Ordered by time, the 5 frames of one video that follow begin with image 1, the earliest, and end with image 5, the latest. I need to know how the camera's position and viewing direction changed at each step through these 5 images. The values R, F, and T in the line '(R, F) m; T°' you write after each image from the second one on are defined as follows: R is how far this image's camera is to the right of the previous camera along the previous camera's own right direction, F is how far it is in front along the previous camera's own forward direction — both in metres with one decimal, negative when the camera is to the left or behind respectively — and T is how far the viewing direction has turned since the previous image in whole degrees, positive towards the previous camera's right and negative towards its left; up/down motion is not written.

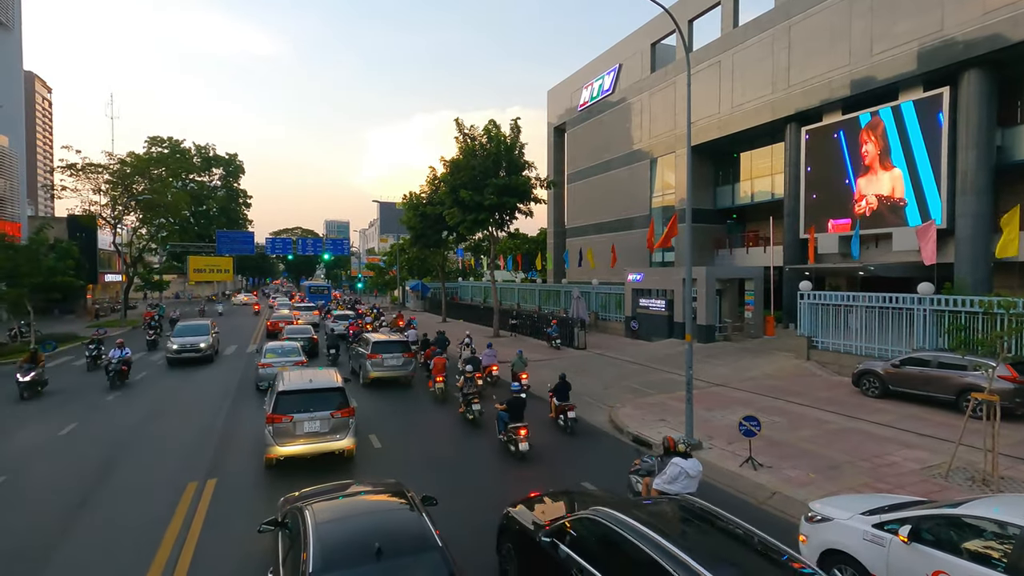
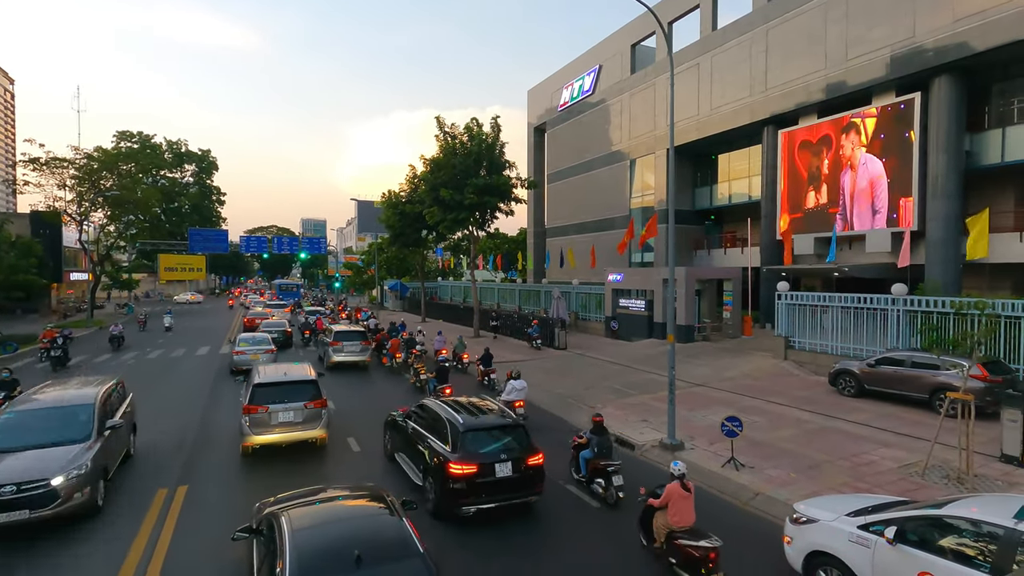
(-0.1, +0.1) m; +2°
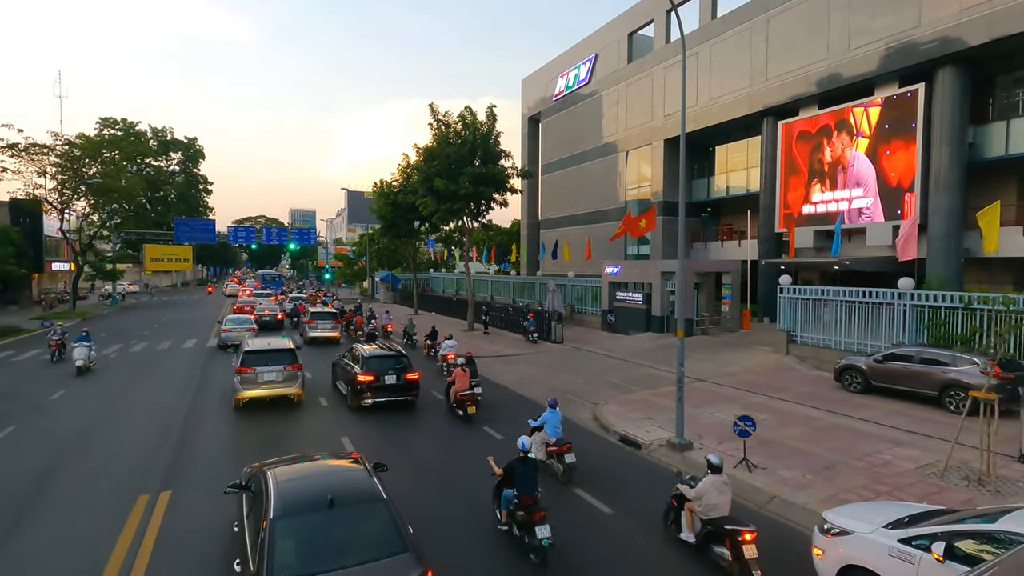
(-0.2, +0.5) m; +1°
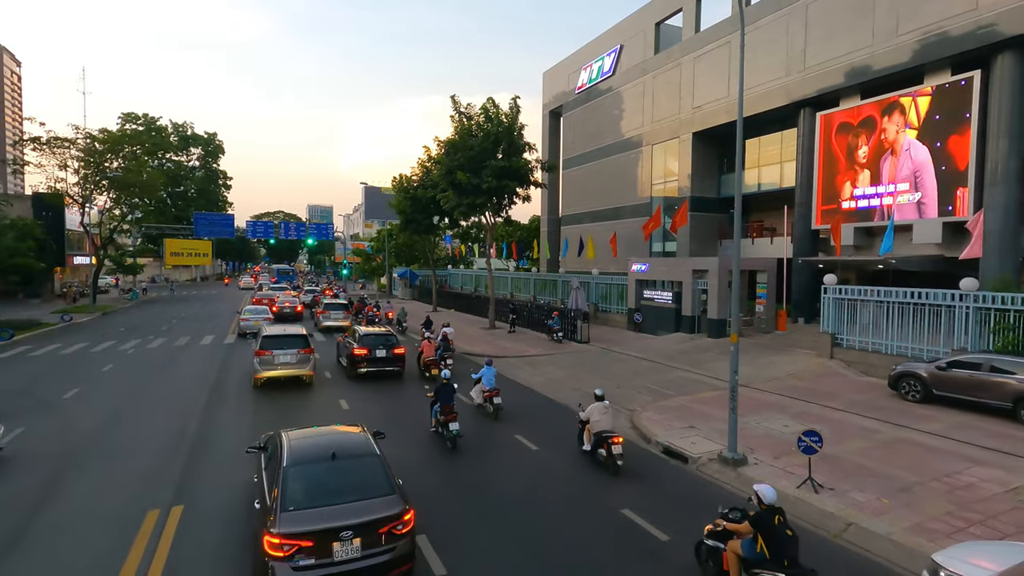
(-0.4, +0.8) m; -2°
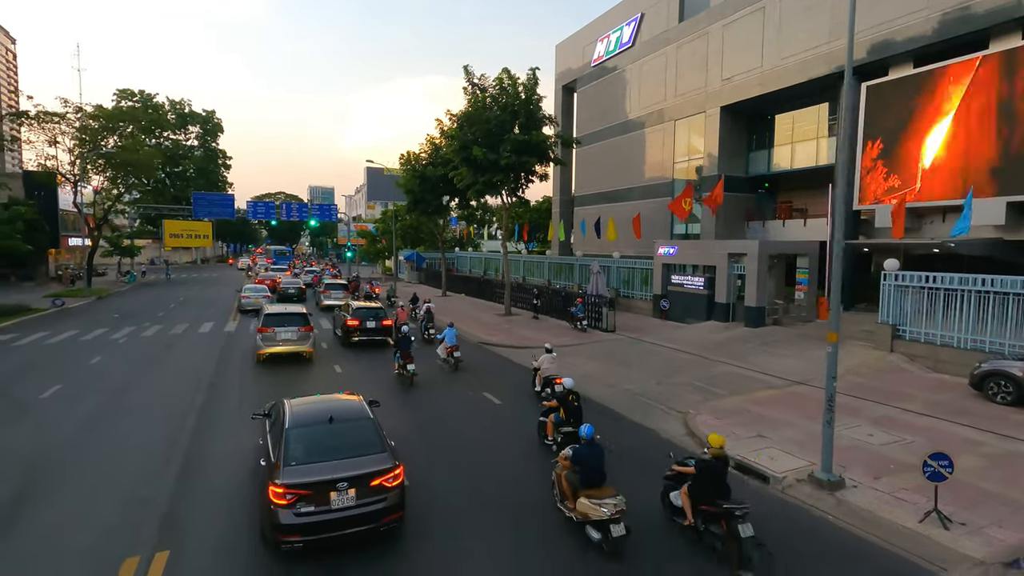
(-0.8, +1.6) m; 0°
